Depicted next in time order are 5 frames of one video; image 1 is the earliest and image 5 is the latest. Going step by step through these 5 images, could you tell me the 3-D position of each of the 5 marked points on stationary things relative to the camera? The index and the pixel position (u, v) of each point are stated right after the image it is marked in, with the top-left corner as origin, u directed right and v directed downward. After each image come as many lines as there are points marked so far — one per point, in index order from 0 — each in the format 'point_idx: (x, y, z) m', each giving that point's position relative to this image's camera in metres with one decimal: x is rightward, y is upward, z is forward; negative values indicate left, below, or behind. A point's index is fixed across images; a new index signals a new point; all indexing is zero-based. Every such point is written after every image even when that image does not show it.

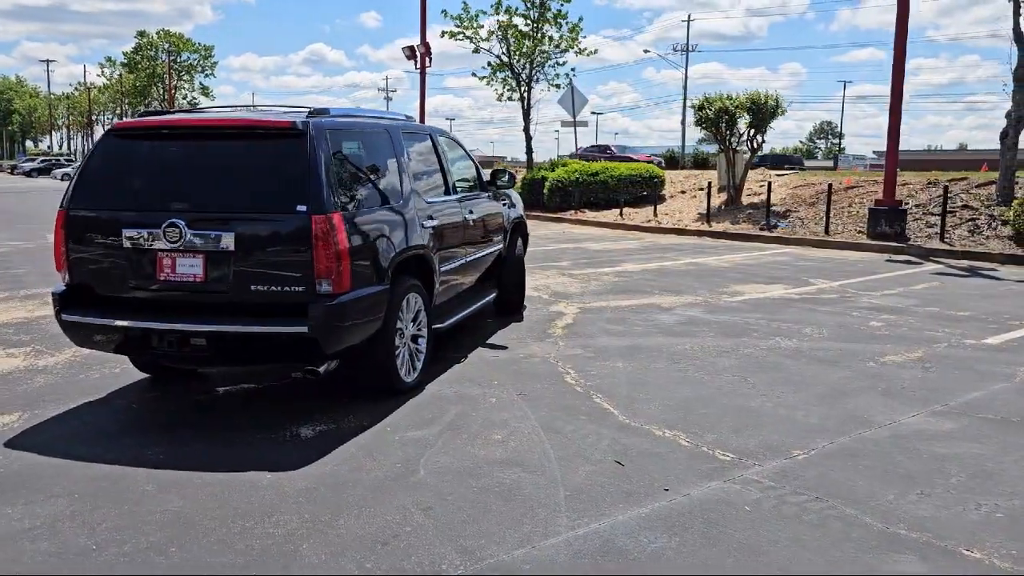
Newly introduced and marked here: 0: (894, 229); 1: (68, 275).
0: (+6.9, +1.1, +15.2) m
1: (-2.9, +0.1, +5.4) m
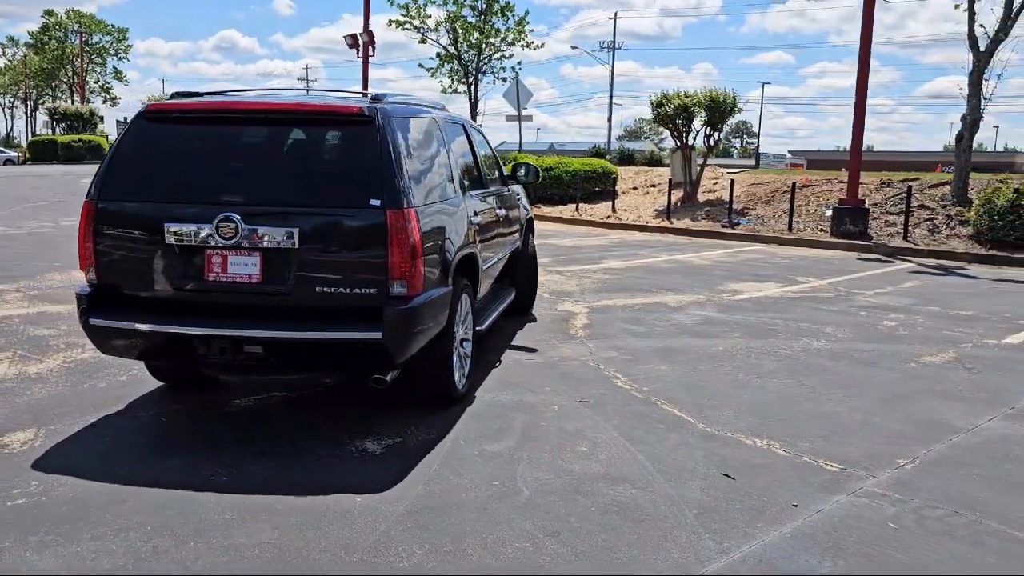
0: (+6.4, +1.1, +15.6) m
1: (-2.4, +0.1, +4.8) m
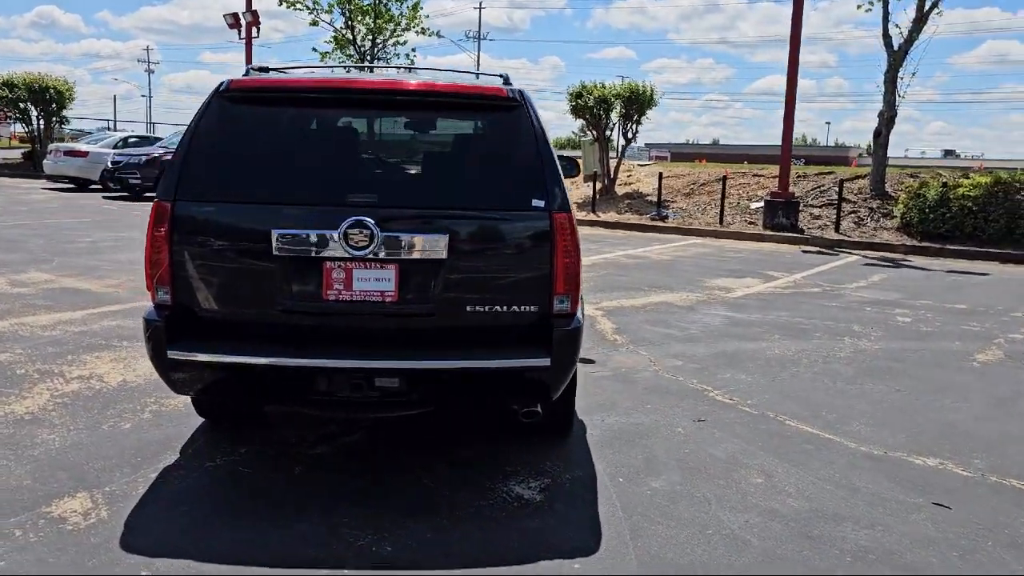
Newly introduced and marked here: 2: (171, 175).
0: (+5.3, +1.3, +15.9) m
1: (-1.6, 0.0, +3.8) m
2: (-1.6, +0.5, +3.8) m
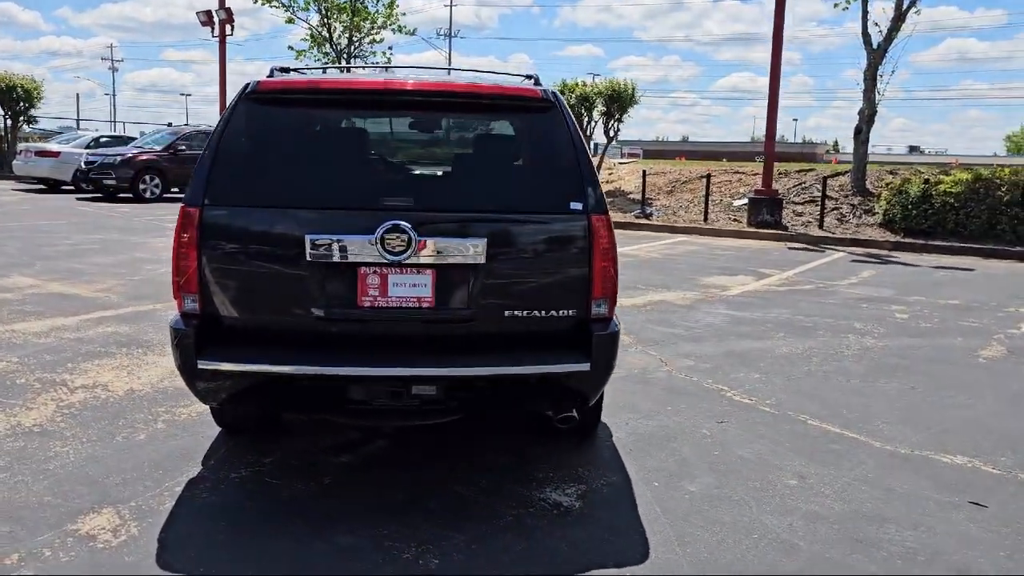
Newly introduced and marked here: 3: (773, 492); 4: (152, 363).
0: (+5.0, +1.3, +16.0) m
1: (-1.4, -0.1, +3.7) m
2: (-1.4, +0.5, +3.7) m
3: (+1.3, -1.0, +4.0) m
4: (-2.6, -0.6, +6.2) m
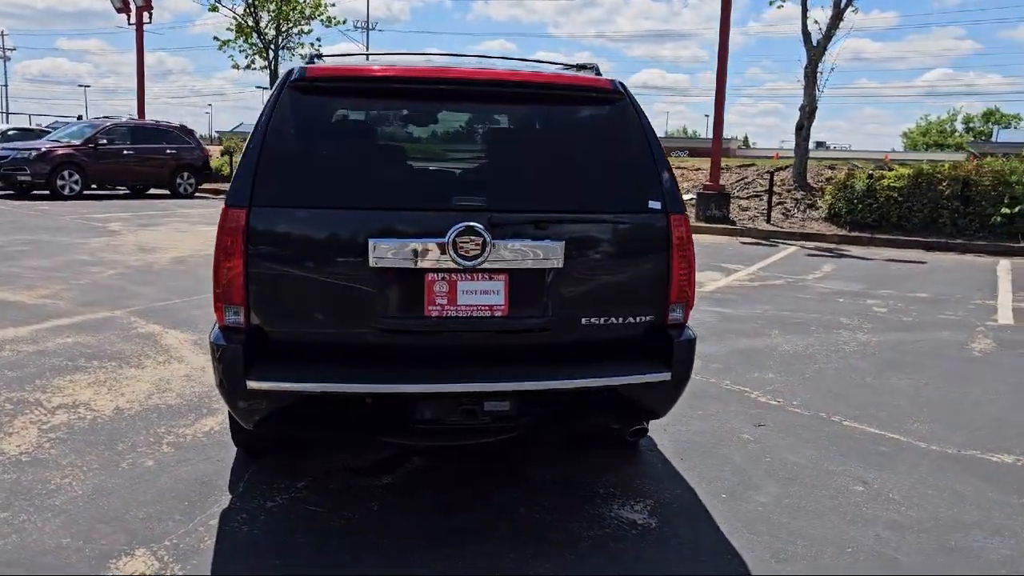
0: (+4.1, +1.5, +16.2) m
1: (-1.1, -0.1, +3.3) m
2: (-1.1, +0.4, +3.3) m
3: (+1.6, -1.0, +3.9) m
4: (-2.6, -0.6, +5.6) m
